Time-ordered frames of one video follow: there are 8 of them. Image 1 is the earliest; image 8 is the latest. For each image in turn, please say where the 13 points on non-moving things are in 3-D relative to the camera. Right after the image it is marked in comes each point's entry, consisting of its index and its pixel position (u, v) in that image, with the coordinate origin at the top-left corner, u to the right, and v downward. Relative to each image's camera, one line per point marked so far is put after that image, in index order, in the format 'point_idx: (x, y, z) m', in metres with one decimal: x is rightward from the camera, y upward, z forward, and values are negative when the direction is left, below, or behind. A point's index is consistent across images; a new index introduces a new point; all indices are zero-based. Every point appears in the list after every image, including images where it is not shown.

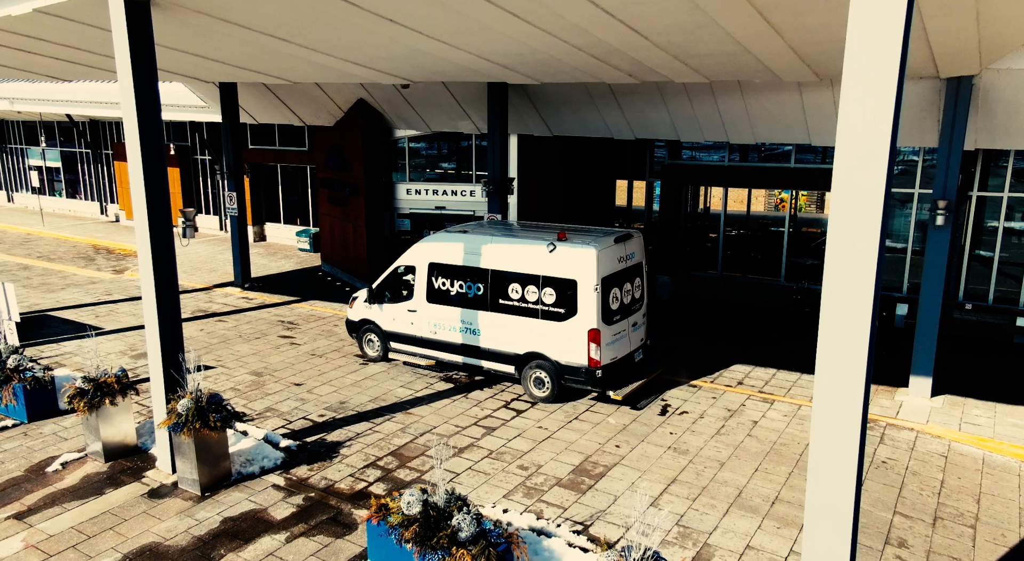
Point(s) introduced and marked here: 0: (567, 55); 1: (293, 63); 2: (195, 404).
0: (+0.7, +2.9, +9.1) m
1: (-3.2, +3.2, +10.6) m
2: (-3.5, -1.4, +7.9) m
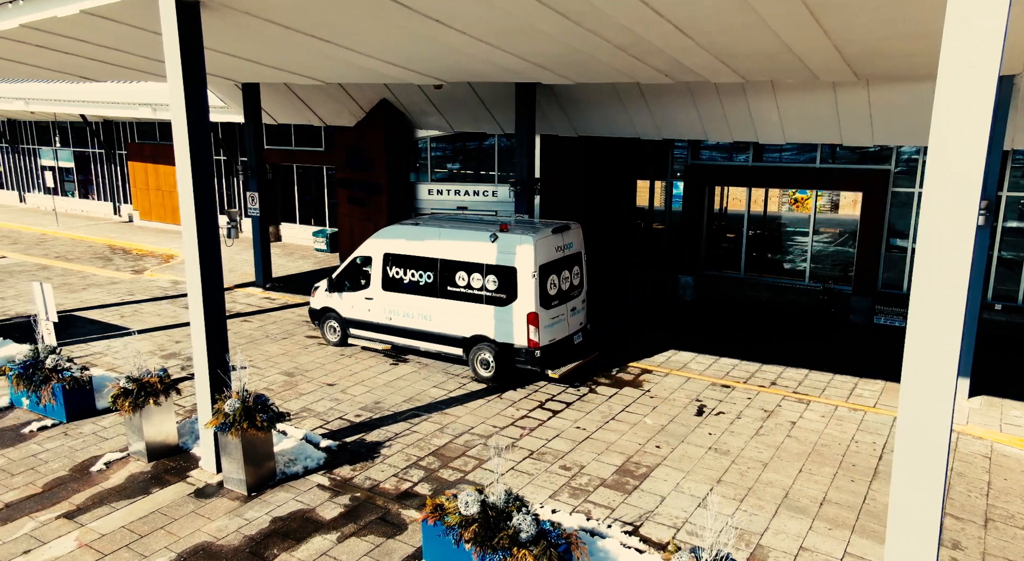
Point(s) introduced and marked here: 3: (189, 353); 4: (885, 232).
0: (+1.2, +2.9, +9.1) m
1: (-2.7, +3.2, +10.6) m
2: (-2.9, -1.4, +7.9) m
3: (-6.0, -1.4, +13.5) m
4: (+8.0, +1.1, +15.5) m
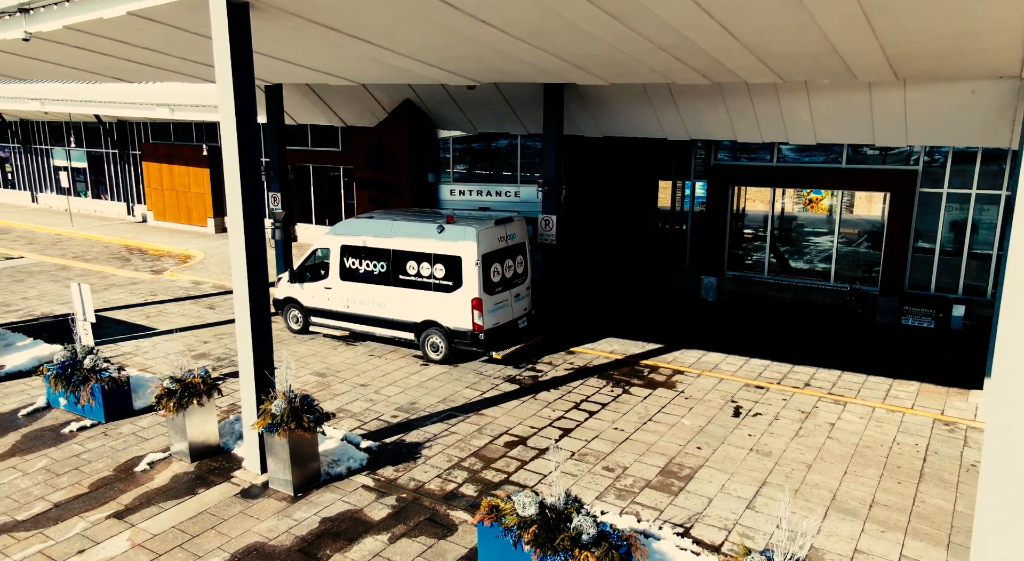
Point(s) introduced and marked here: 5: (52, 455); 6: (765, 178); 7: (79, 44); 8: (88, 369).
0: (+1.7, +2.8, +9.1) m
1: (-2.1, +3.2, +10.6) m
2: (-2.4, -1.4, +7.9) m
3: (-5.5, -1.4, +13.5) m
4: (+8.6, +1.0, +15.4) m
5: (-5.8, -2.2, +9.0) m
6: (+5.9, +2.4, +16.8) m
7: (-5.8, +3.2, +9.7) m
8: (-6.0, -1.2, +10.0) m
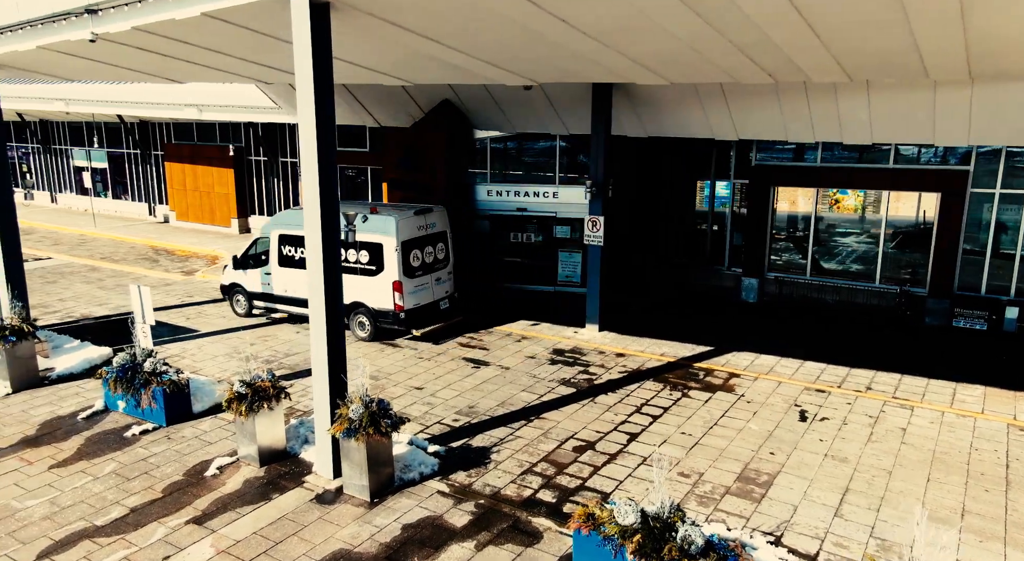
0: (+2.6, +2.8, +9.0) m
1: (-1.3, +3.2, +10.5) m
2: (-1.6, -1.4, +7.8) m
3: (-4.6, -1.4, +13.5) m
4: (+9.5, +1.0, +15.2) m
5: (-4.9, -2.2, +9.0) m
6: (+6.9, +2.4, +16.6) m
7: (-4.9, +3.1, +9.7) m
8: (-5.1, -1.3, +10.0) m
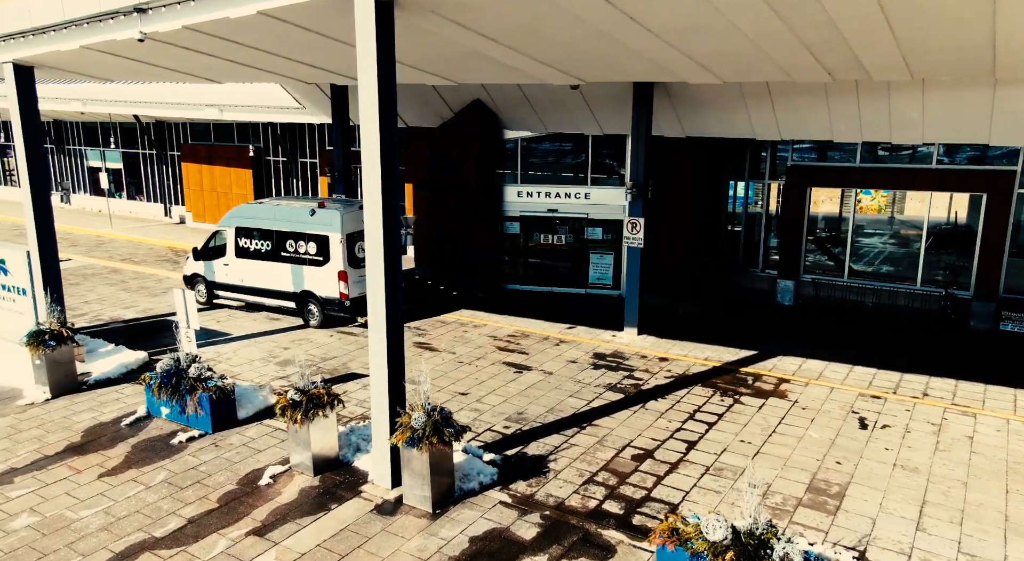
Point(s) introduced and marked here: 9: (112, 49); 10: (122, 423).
0: (+3.3, +2.8, +8.7) m
1: (-0.5, +3.1, +10.3) m
2: (-0.9, -1.5, +7.6) m
3: (-3.8, -1.4, +13.3) m
4: (+10.3, +1.0, +14.9) m
5: (-4.2, -2.3, +8.8) m
6: (+7.6, +2.3, +16.4) m
7: (-4.2, +3.1, +9.5) m
8: (-4.3, -1.3, +9.8) m
9: (-5.5, +3.2, +9.9) m
10: (-5.5, -2.0, +10.2) m
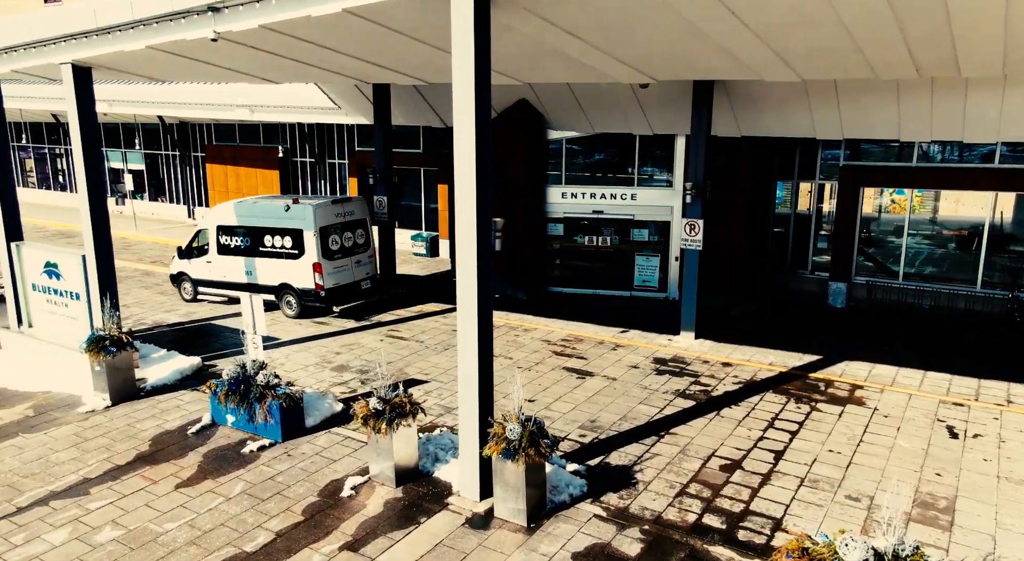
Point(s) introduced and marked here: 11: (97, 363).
0: (+4.3, +2.7, +8.4) m
1: (+0.5, +3.0, +10.1) m
2: (+0.1, -1.5, +7.3) m
3: (-2.8, -1.5, +13.0) m
4: (+11.4, +0.9, +14.5) m
5: (-3.2, -2.3, +8.6) m
6: (+8.7, +2.3, +16.0) m
7: (-3.2, +3.0, +9.3) m
8: (-3.3, -1.4, +9.6) m
9: (-4.5, +3.1, +9.7) m
10: (-4.5, -2.1, +10.0) m
11: (-6.3, -1.2, +10.9) m
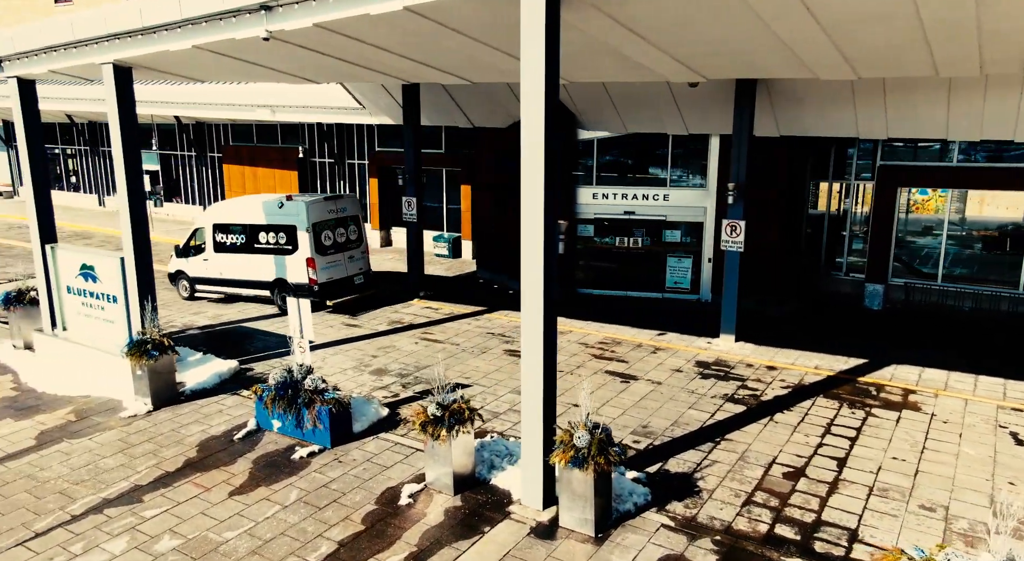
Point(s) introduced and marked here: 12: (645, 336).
0: (+5.0, +2.7, +8.2) m
1: (+1.2, +3.0, +9.9) m
2: (+0.8, -1.6, +7.2) m
3: (-2.1, -1.6, +12.9) m
4: (+12.1, +0.9, +14.3) m
5: (-2.5, -2.4, +8.4) m
6: (+9.5, +2.2, +15.7) m
7: (-2.5, +3.0, +9.1) m
8: (-2.6, -1.4, +9.4) m
9: (-3.8, +3.1, +9.6) m
10: (-3.8, -2.1, +9.8) m
11: (-5.6, -1.3, +10.7) m
12: (+2.7, -1.1, +14.6) m
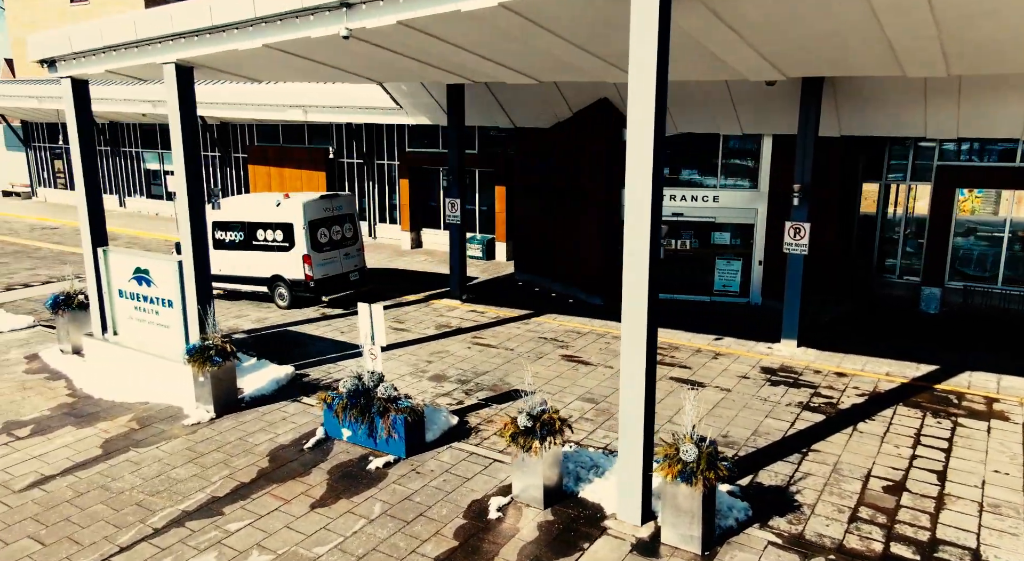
0: (+6.0, +2.6, +7.9) m
1: (+2.2, +2.9, +9.6) m
2: (+1.8, -1.6, +6.9) m
3: (-1.0, -1.6, +12.6) m
4: (+13.2, +0.8, +13.8) m
5: (-1.5, -2.4, +8.1) m
6: (+10.6, +2.2, +15.3) m
7: (-1.5, +2.9, +8.8) m
8: (-1.6, -1.5, +9.2) m
9: (-2.8, +3.0, +9.3) m
10: (-2.8, -2.2, +9.6) m
11: (-4.5, -1.4, +10.5) m
12: (+3.8, -1.2, +14.3) m
